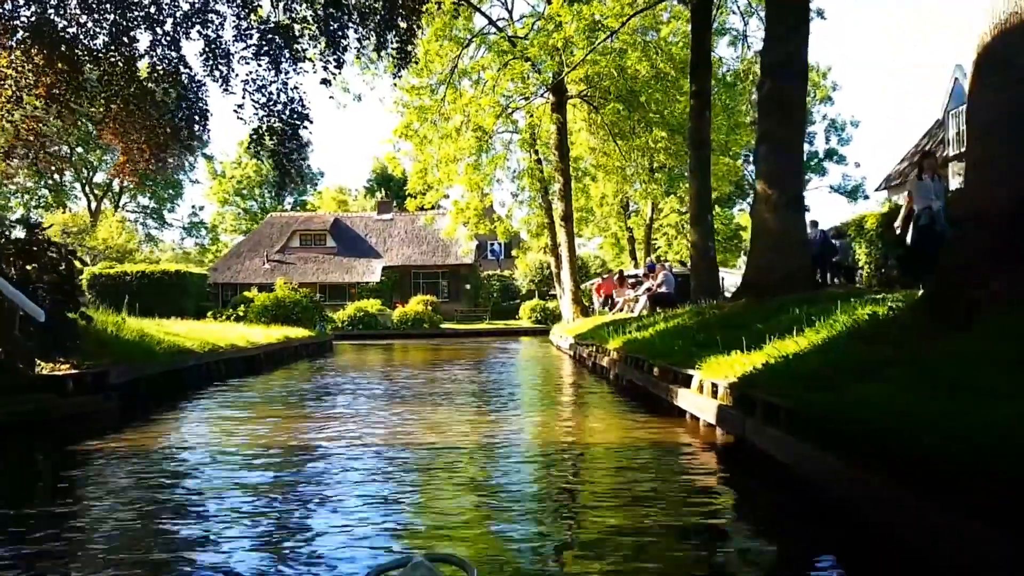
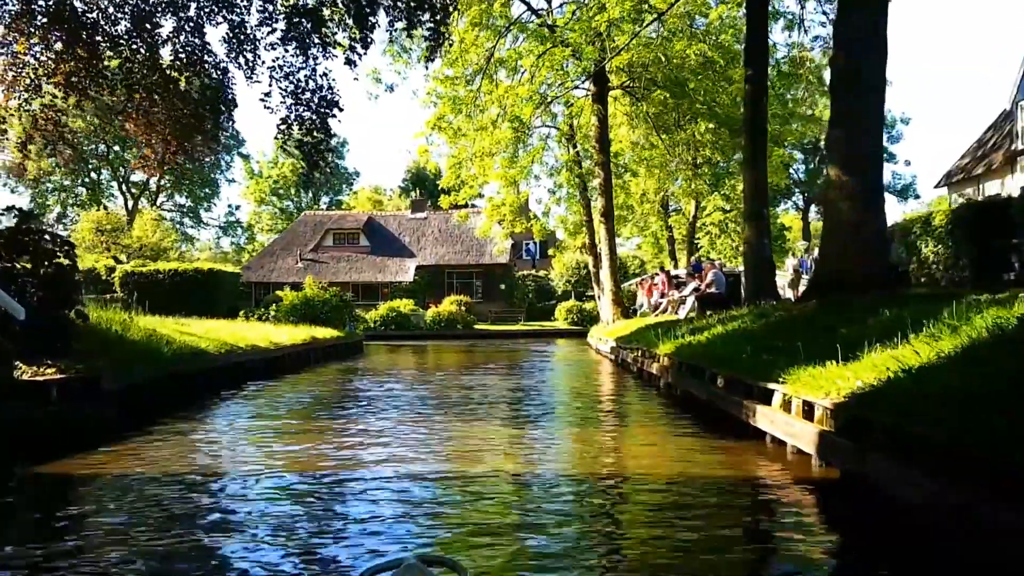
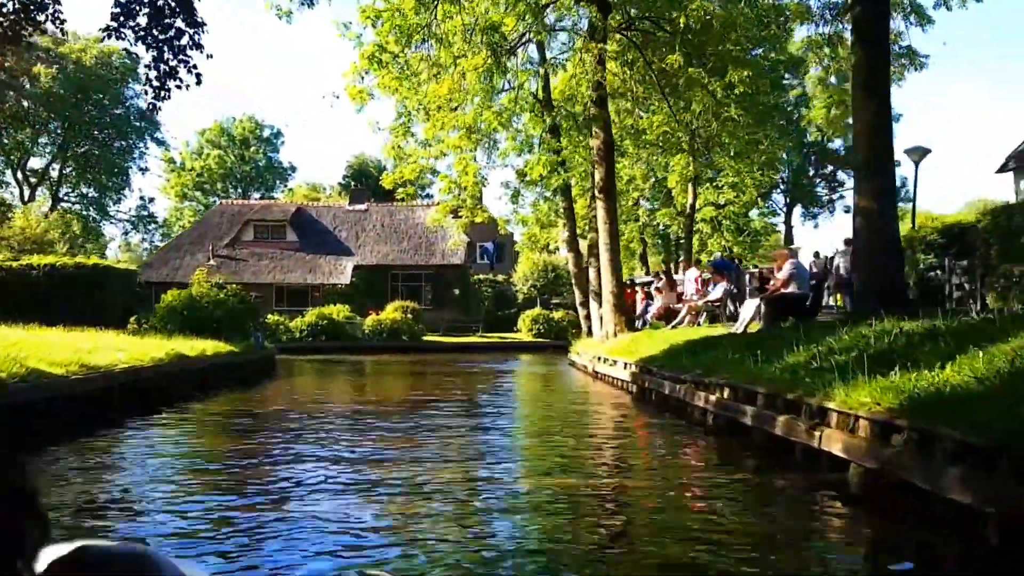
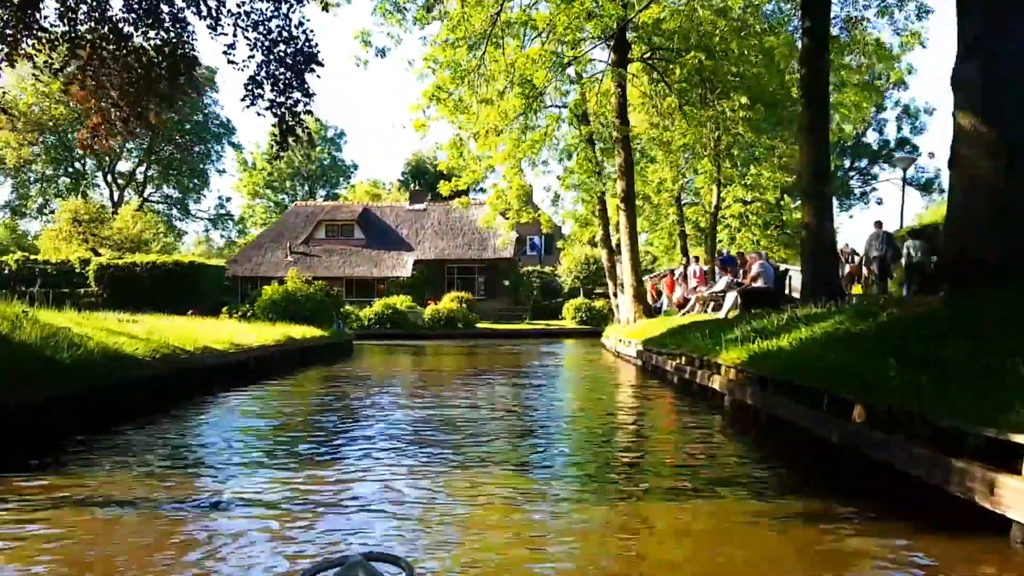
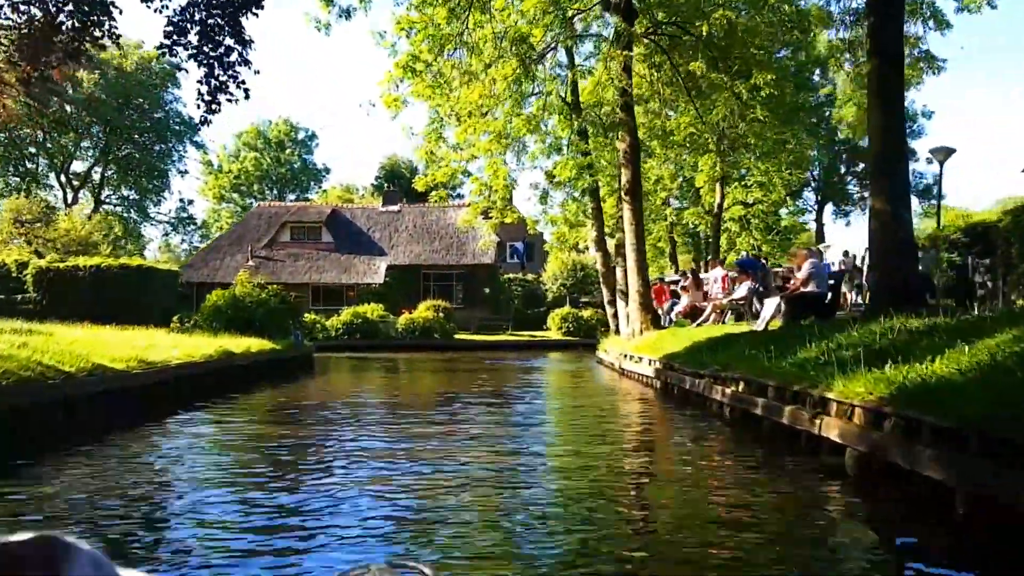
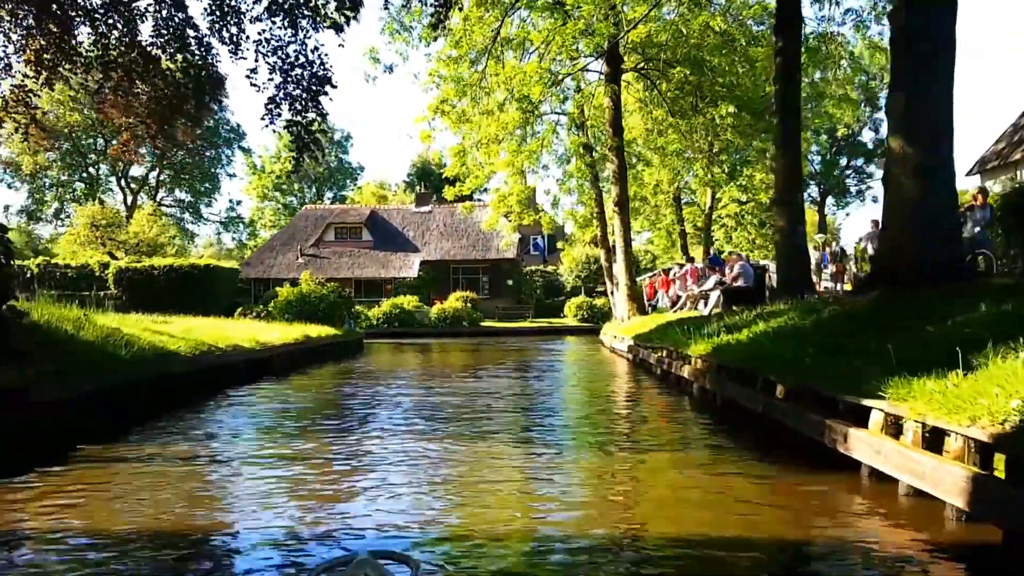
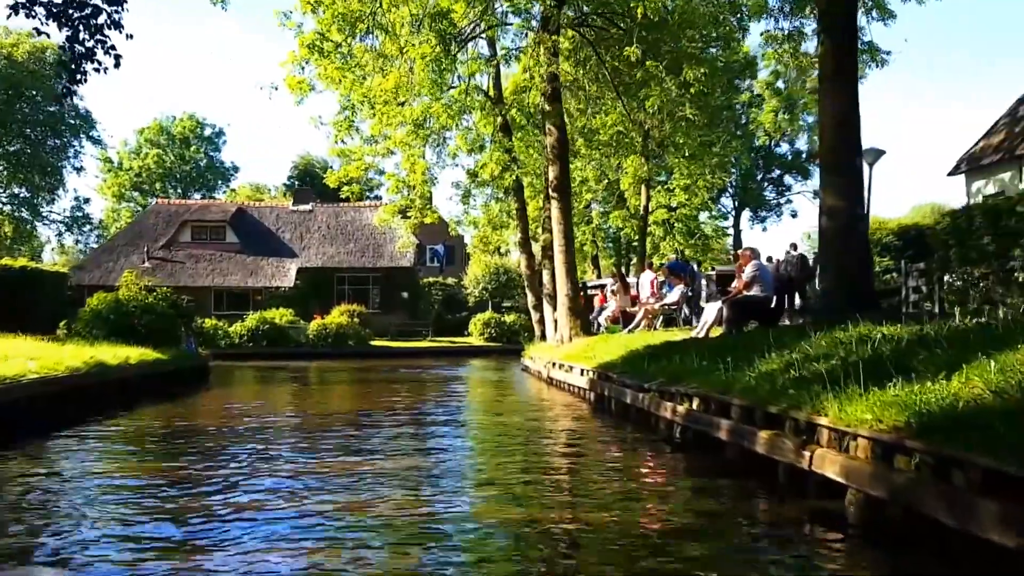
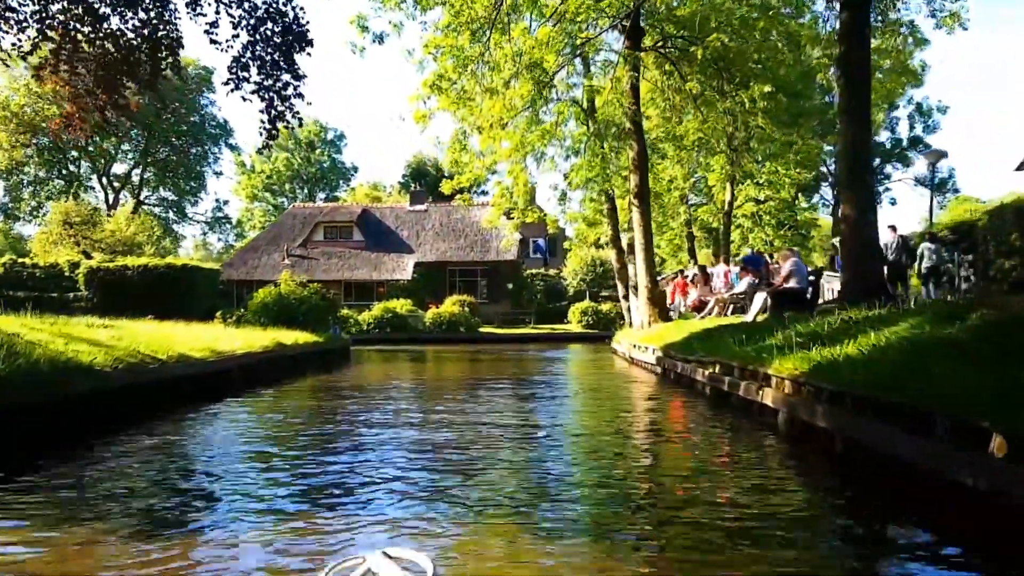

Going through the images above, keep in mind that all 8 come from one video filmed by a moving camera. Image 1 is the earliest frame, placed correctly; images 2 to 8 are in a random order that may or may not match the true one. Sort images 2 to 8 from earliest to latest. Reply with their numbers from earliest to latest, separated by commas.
2, 6, 4, 8, 5, 3, 7
